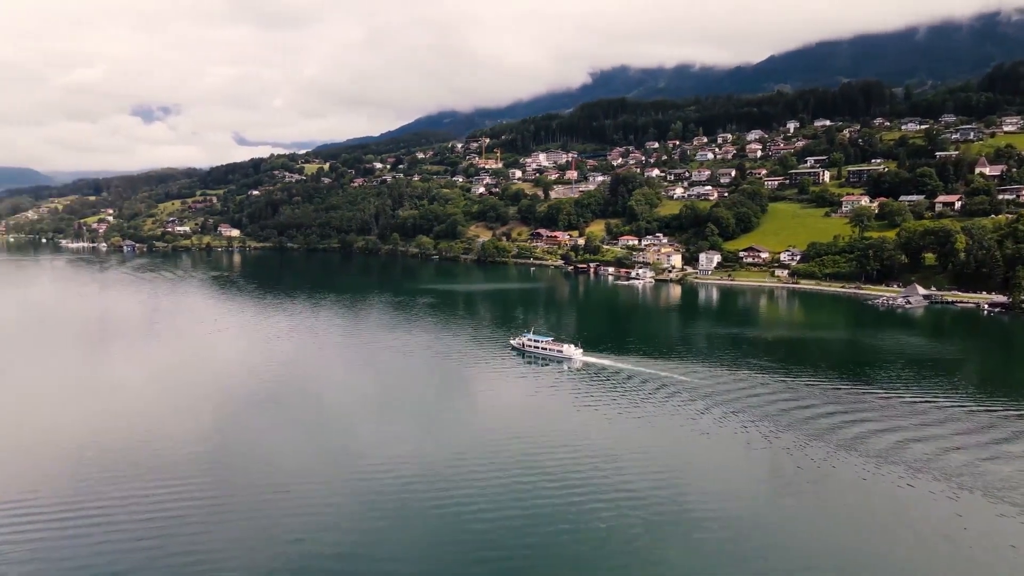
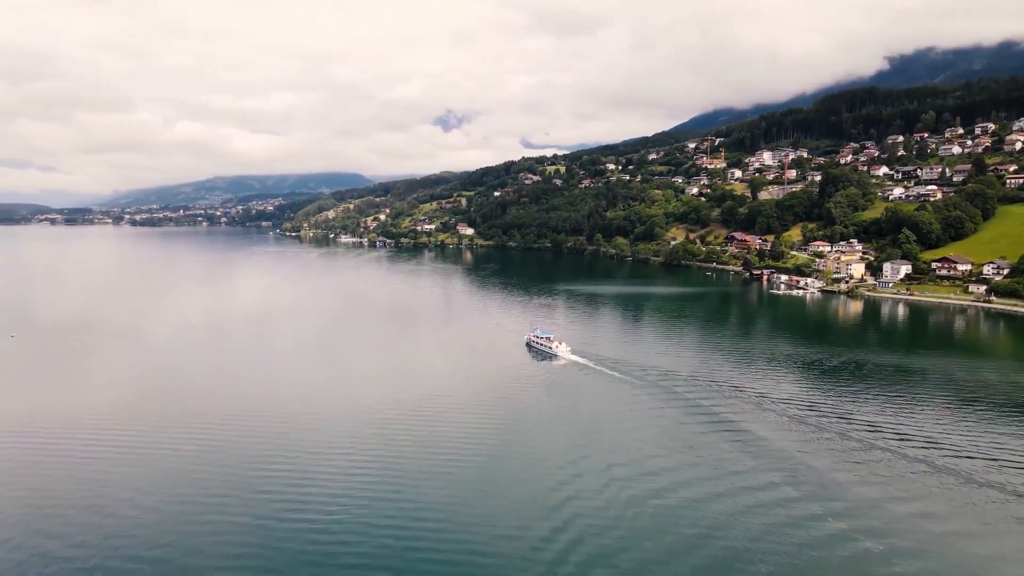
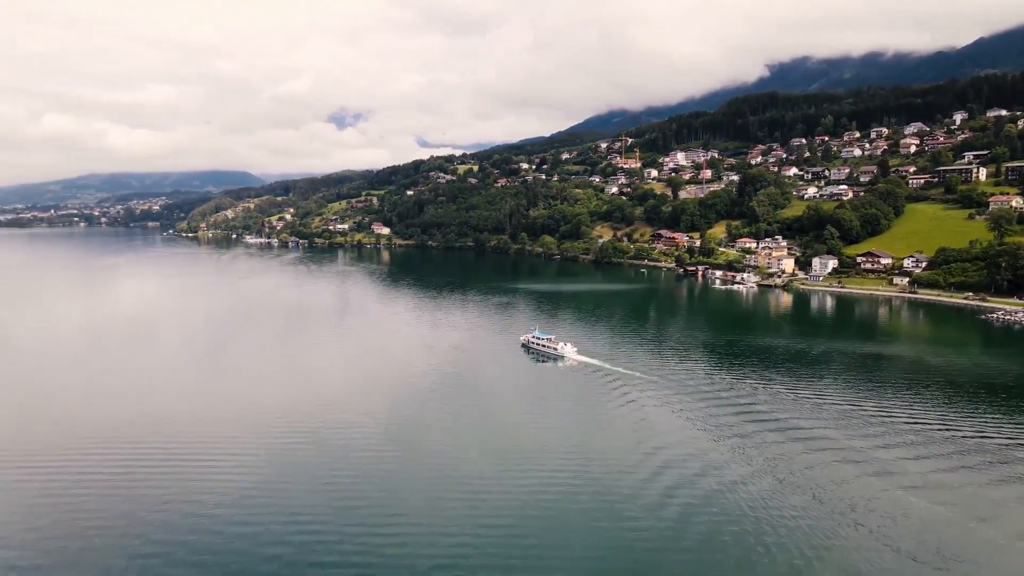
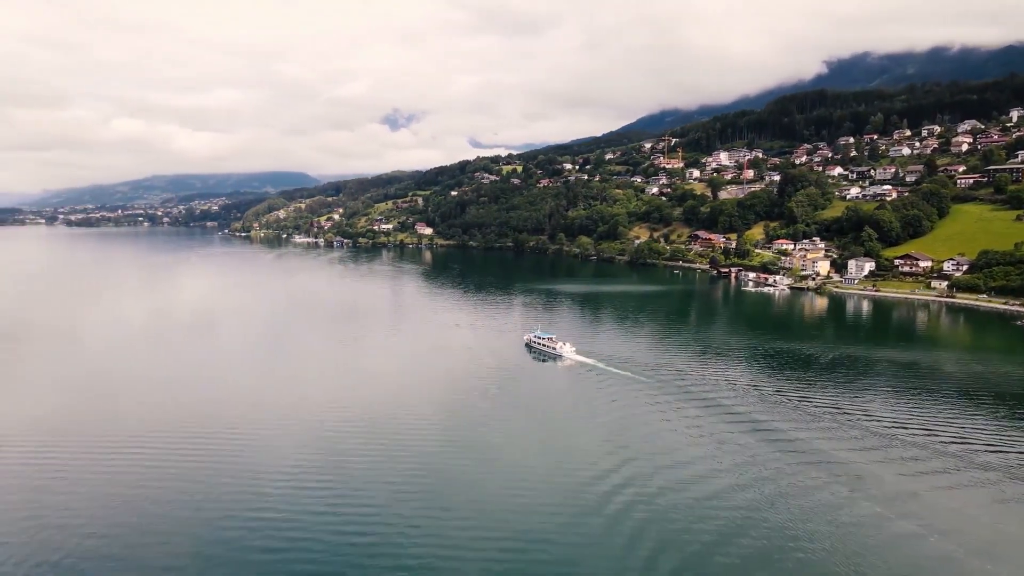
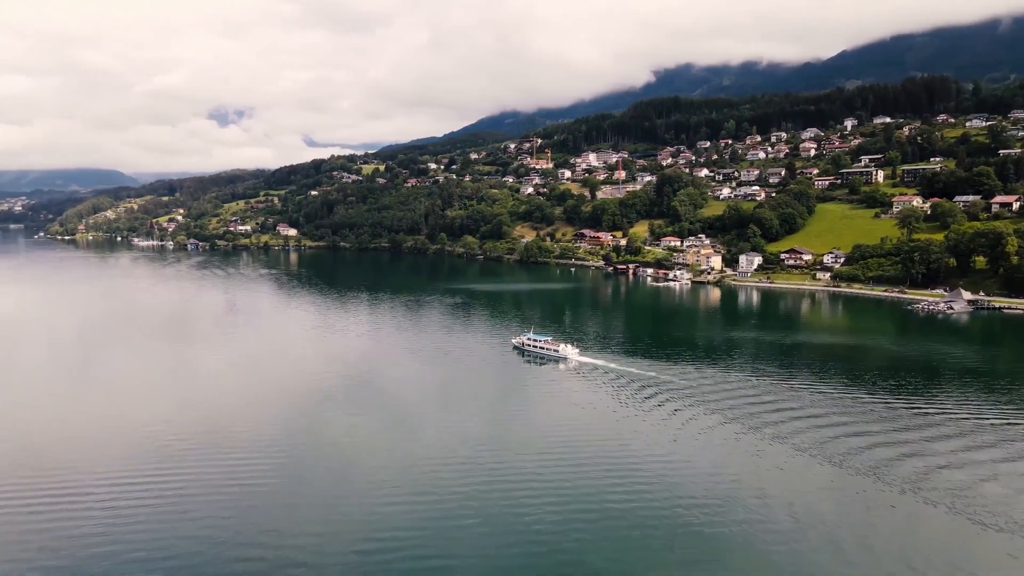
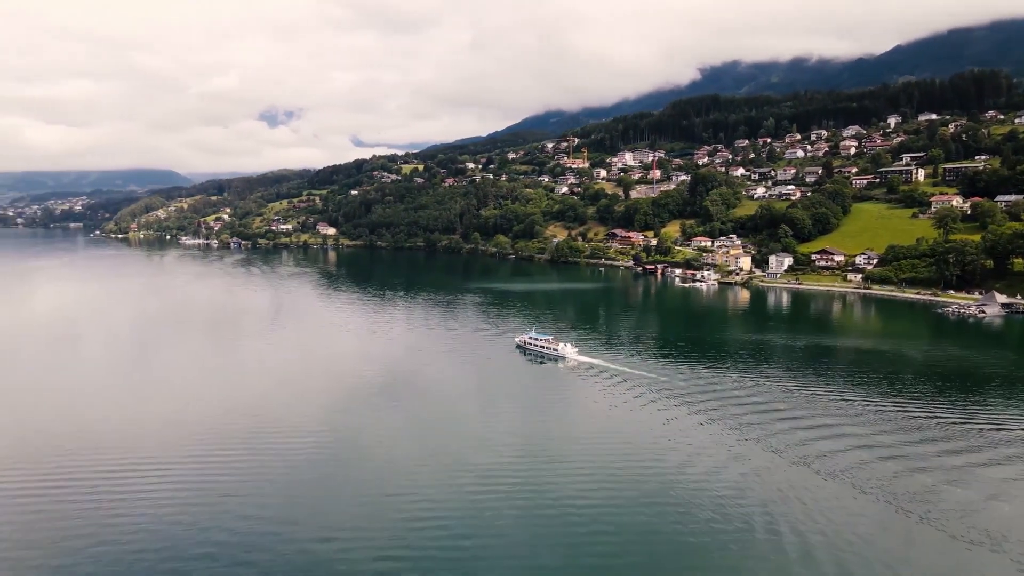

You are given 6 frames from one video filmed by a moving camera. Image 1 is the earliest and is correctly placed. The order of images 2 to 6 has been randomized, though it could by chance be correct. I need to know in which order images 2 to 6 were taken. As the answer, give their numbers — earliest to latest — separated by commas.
5, 6, 3, 4, 2
